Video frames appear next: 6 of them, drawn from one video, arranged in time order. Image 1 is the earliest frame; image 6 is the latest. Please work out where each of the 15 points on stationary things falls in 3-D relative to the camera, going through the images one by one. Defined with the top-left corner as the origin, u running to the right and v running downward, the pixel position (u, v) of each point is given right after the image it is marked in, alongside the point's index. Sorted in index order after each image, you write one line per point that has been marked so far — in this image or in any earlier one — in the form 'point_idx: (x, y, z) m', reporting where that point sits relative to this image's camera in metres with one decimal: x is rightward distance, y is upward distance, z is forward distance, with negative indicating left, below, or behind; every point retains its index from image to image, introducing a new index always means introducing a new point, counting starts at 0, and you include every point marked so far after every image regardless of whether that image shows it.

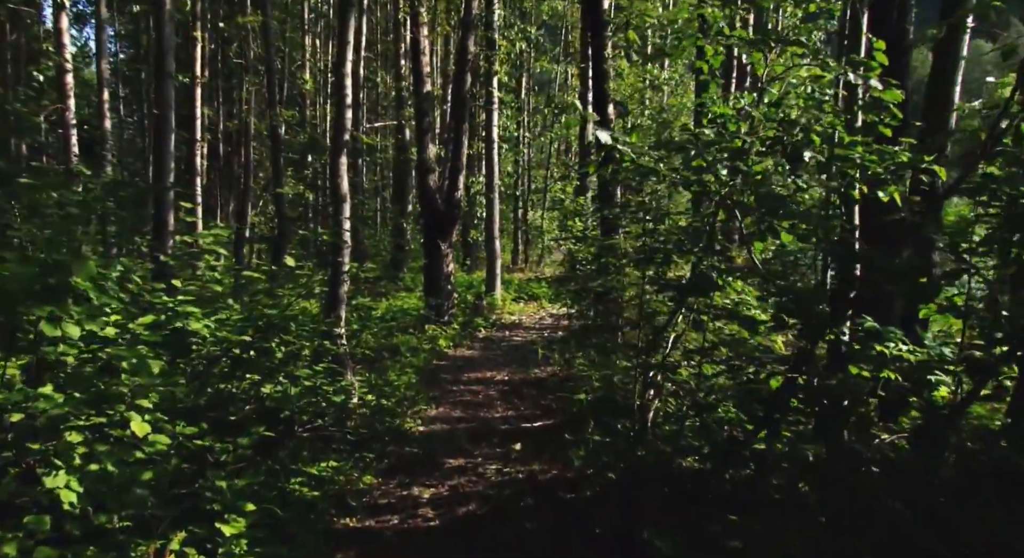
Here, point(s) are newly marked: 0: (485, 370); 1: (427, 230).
0: (-0.3, -1.1, +13.5) m
1: (-1.4, +0.8, +17.1) m
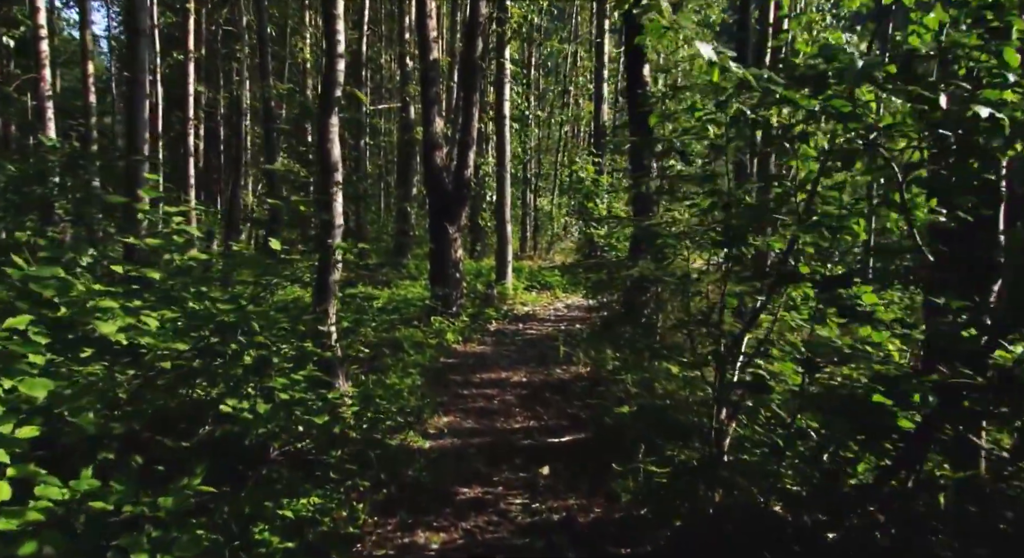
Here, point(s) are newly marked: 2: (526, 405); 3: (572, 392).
0: (-0.1, -1.0, +11.9) m
1: (-1.1, +1.0, +15.4) m
2: (+0.1, -1.2, +10.0) m
3: (+0.6, -1.1, +10.2) m
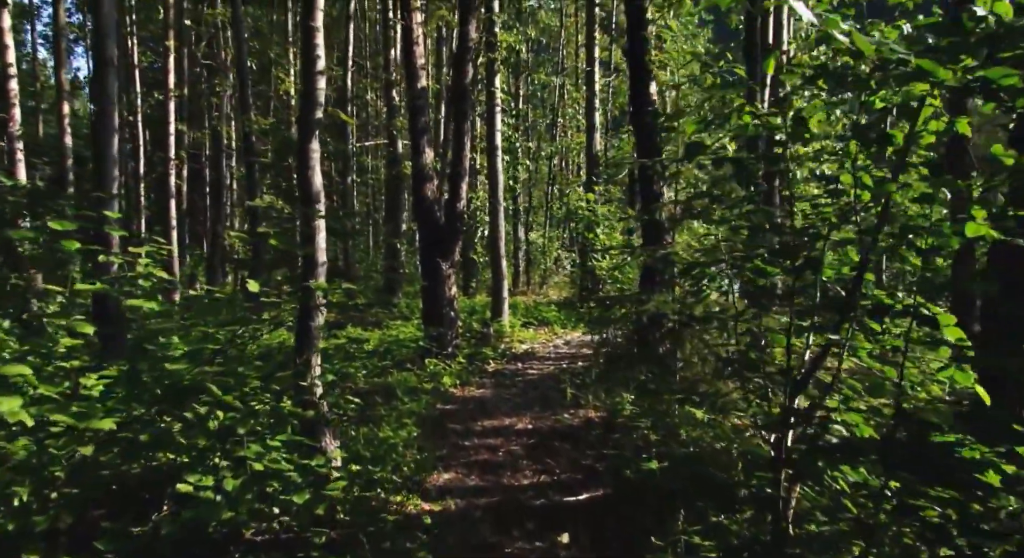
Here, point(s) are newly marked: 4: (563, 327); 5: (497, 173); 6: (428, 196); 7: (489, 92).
0: (-0.1, -1.4, +11.0) m
1: (-1.2, +0.4, +14.6) m
2: (+0.2, -1.5, +9.0) m
3: (+0.6, -1.4, +9.2) m
4: (+0.9, -0.9, +19.9) m
5: (-0.3, +1.8, +18.5) m
6: (-1.2, +1.1, +14.6) m
7: (-0.4, +3.2, +18.1) m
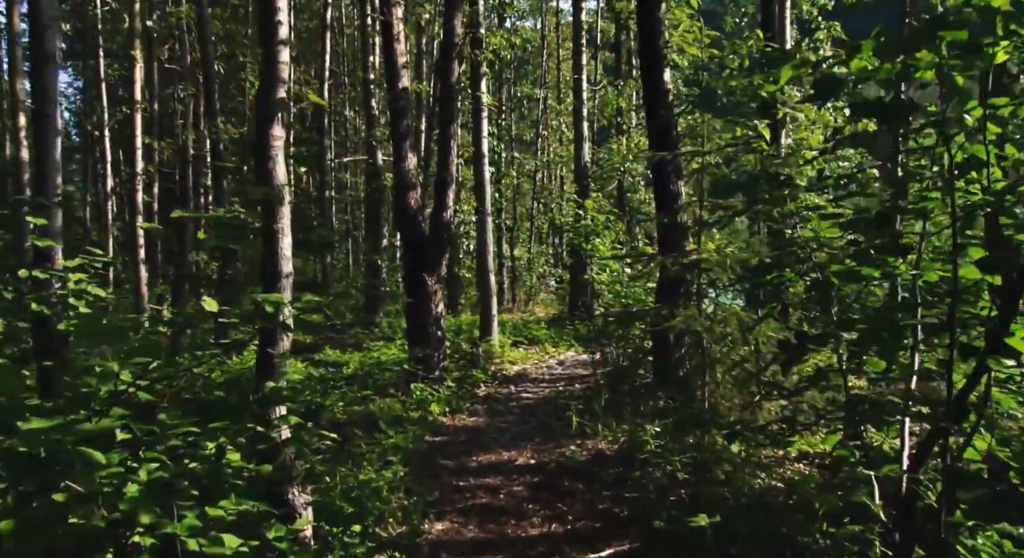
0: (-0.1, -1.5, +9.7) m
1: (-1.3, +0.2, +13.3) m
2: (+0.2, -1.6, +7.8) m
3: (+0.6, -1.5, +8.0) m
4: (+0.7, -1.2, +18.6) m
5: (-0.4, +1.6, +17.3) m
6: (-1.3, +0.9, +13.3) m
7: (-0.6, +2.9, +16.9) m
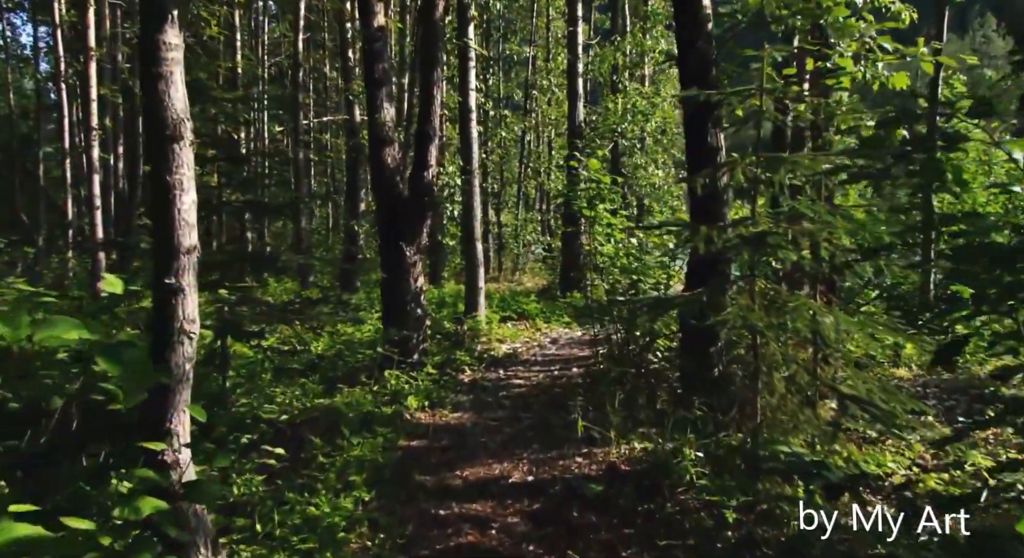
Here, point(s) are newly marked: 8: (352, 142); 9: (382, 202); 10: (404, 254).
0: (-0.2, -1.3, +8.0) m
1: (-1.4, +0.5, +11.5) m
2: (+0.2, -1.5, +6.0) m
3: (+0.6, -1.4, +6.3) m
4: (+0.6, -0.7, +16.9) m
5: (-0.6, +2.0, +15.4) m
6: (-1.3, +1.3, +11.5) m
7: (-0.7, +3.3, +15.0) m
8: (-2.6, +2.3, +17.7) m
9: (-1.4, +0.8, +11.5) m
10: (-1.1, +0.3, +11.4) m
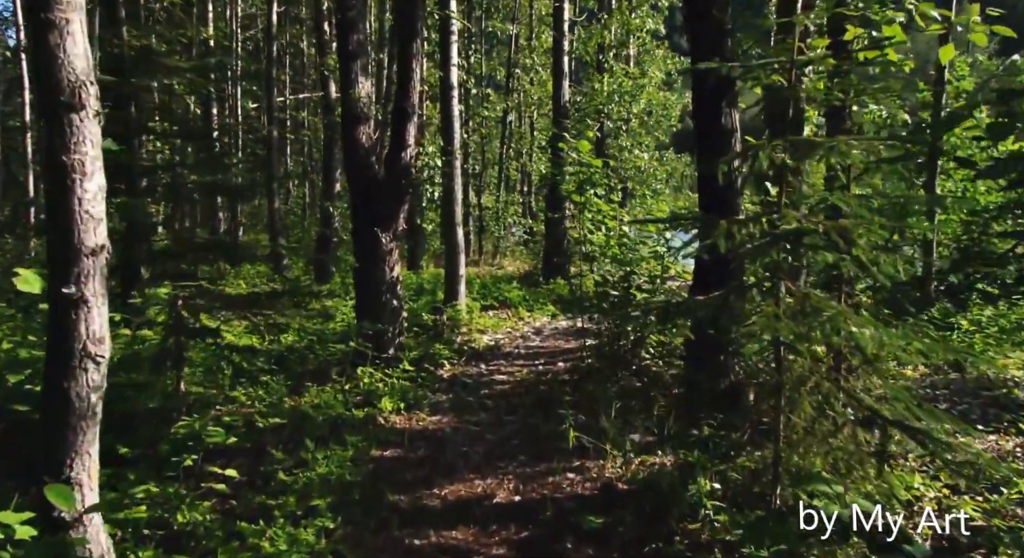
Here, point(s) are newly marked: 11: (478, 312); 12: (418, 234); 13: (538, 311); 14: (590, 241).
0: (-0.3, -1.3, +7.2) m
1: (-1.5, +0.6, +10.6) m
2: (+0.1, -1.5, +5.2) m
3: (+0.5, -1.4, +5.5) m
4: (+0.3, -0.5, +16.1) m
5: (-0.8, +2.2, +14.6) m
6: (-1.5, +1.4, +10.6) m
7: (-0.9, +3.5, +14.1) m
8: (-2.9, +2.5, +16.8) m
9: (-1.5, +0.9, +10.6) m
10: (-1.3, +0.4, +10.6) m
11: (-0.5, -0.5, +15.1) m
12: (-1.5, +0.8, +17.1) m
13: (+0.4, -0.5, +15.5) m
14: (+0.8, +0.4, +10.9) m
